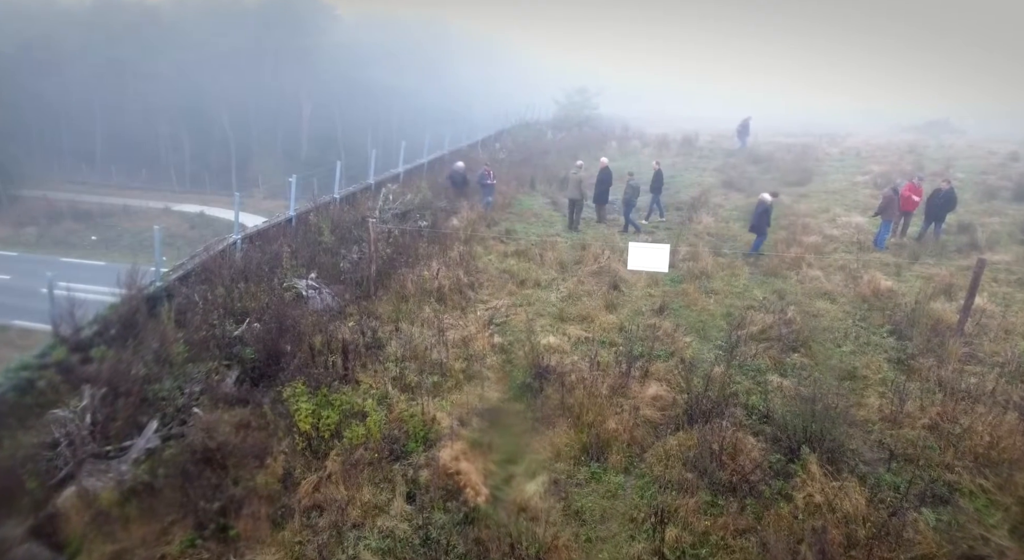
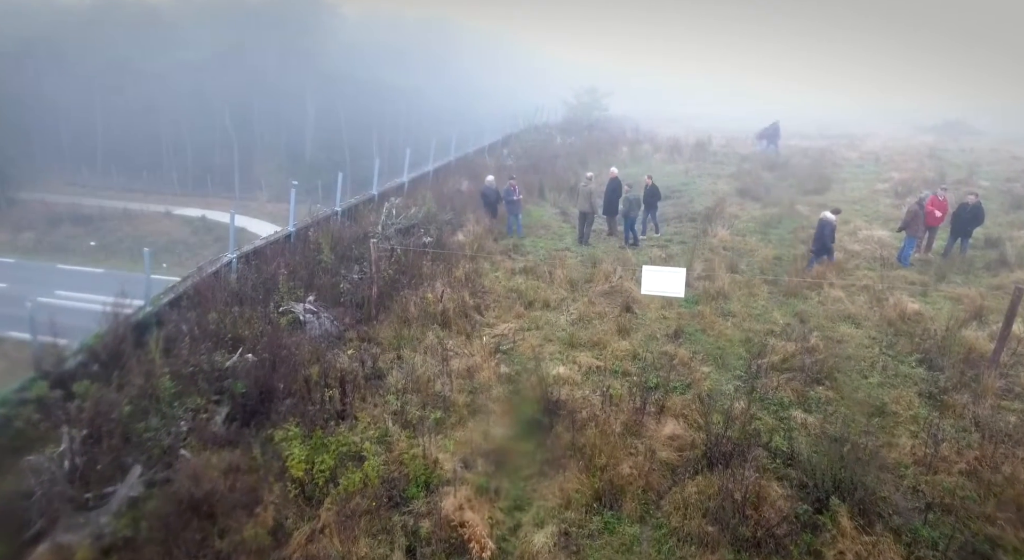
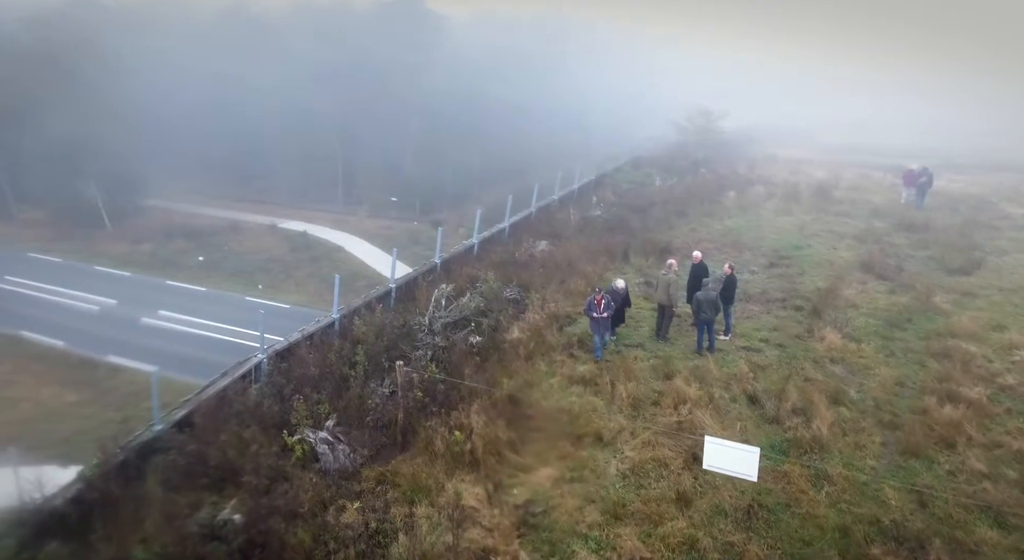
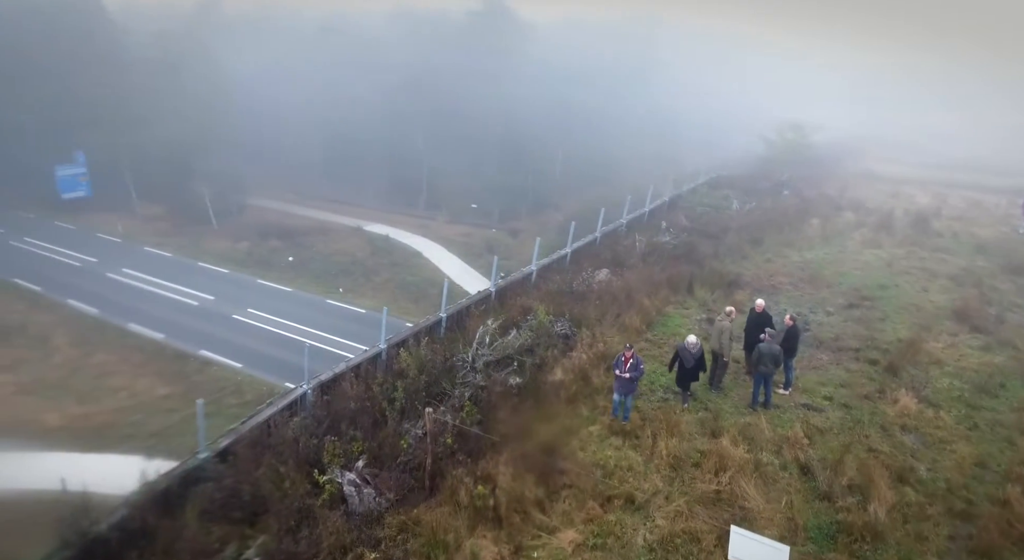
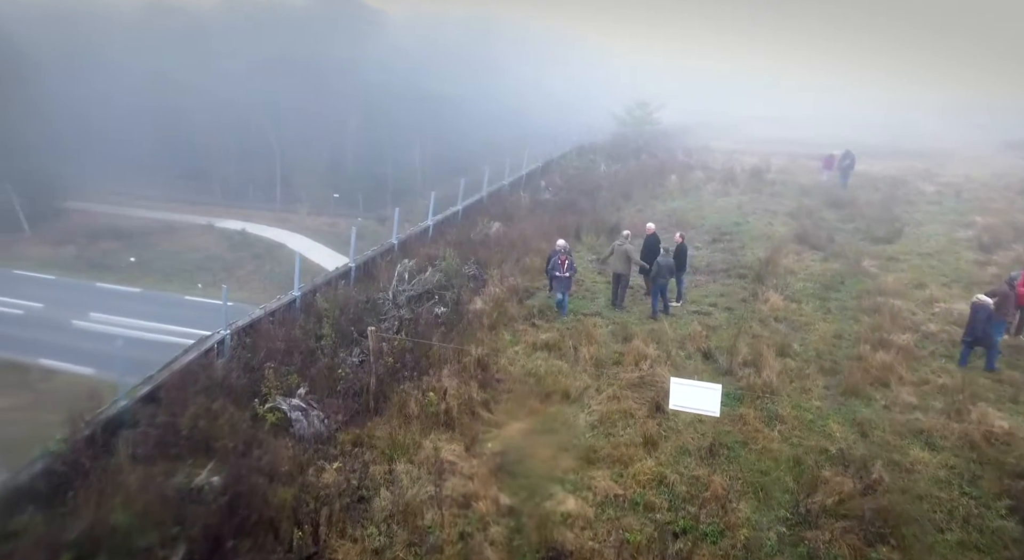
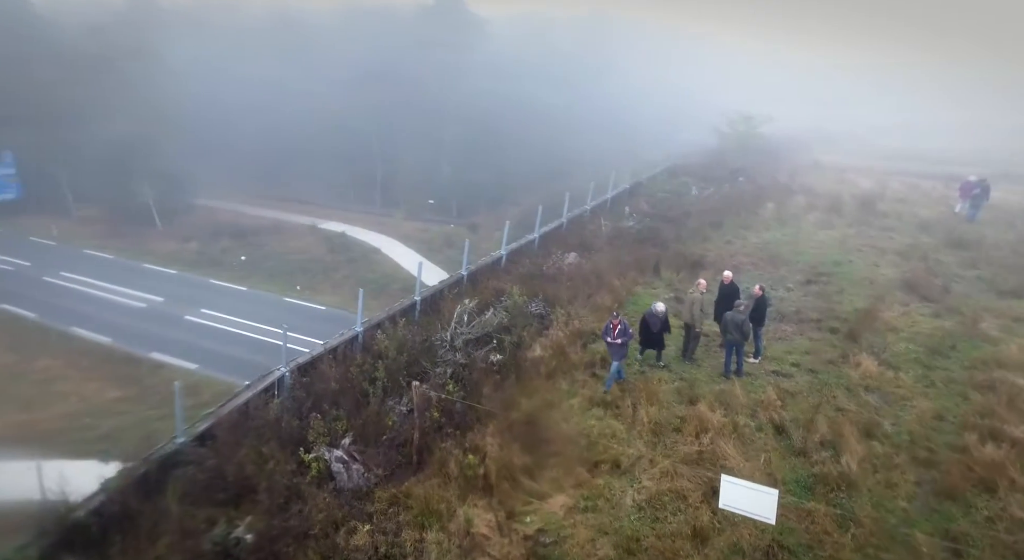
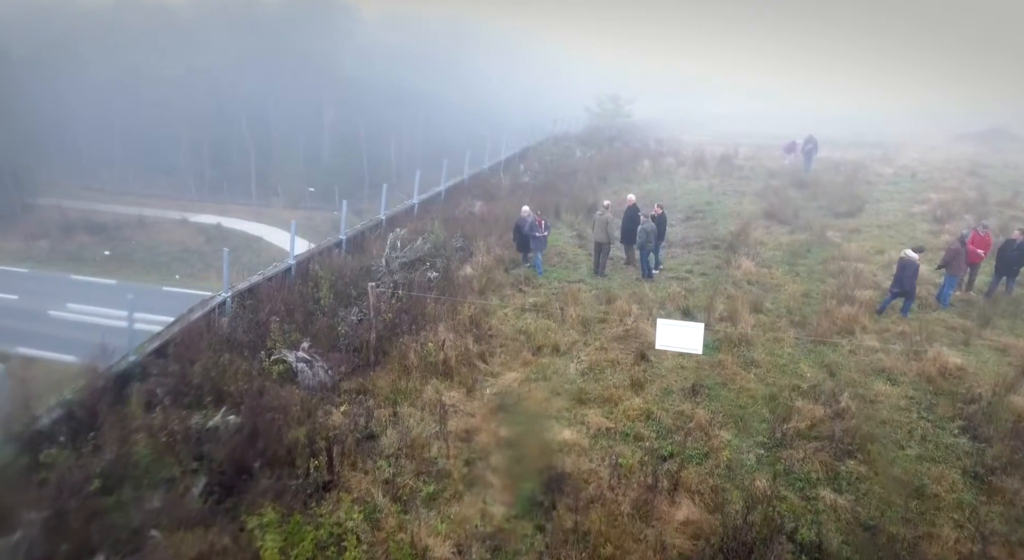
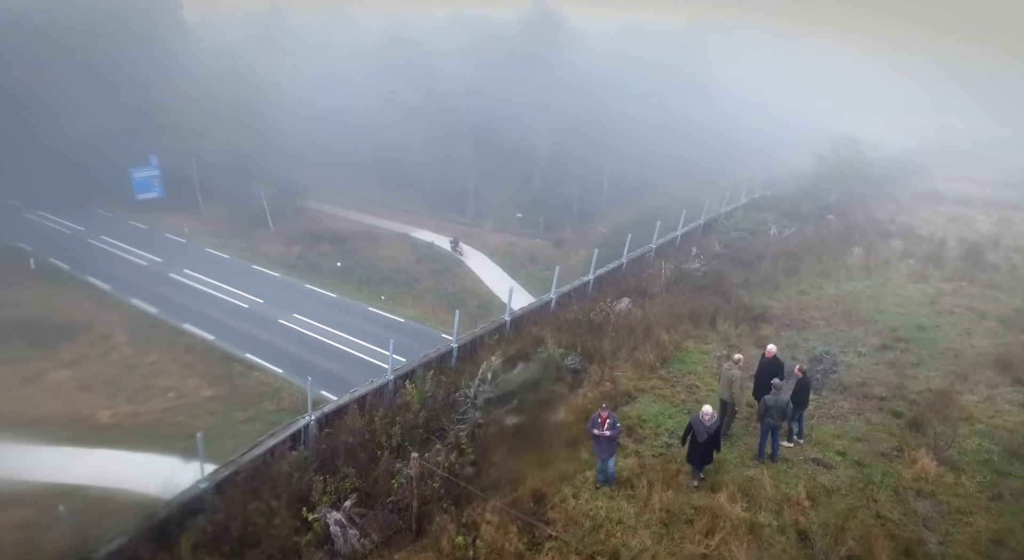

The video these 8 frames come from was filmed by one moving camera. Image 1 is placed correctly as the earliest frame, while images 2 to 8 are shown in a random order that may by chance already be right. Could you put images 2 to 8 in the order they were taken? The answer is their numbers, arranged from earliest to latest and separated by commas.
2, 7, 5, 3, 6, 4, 8
